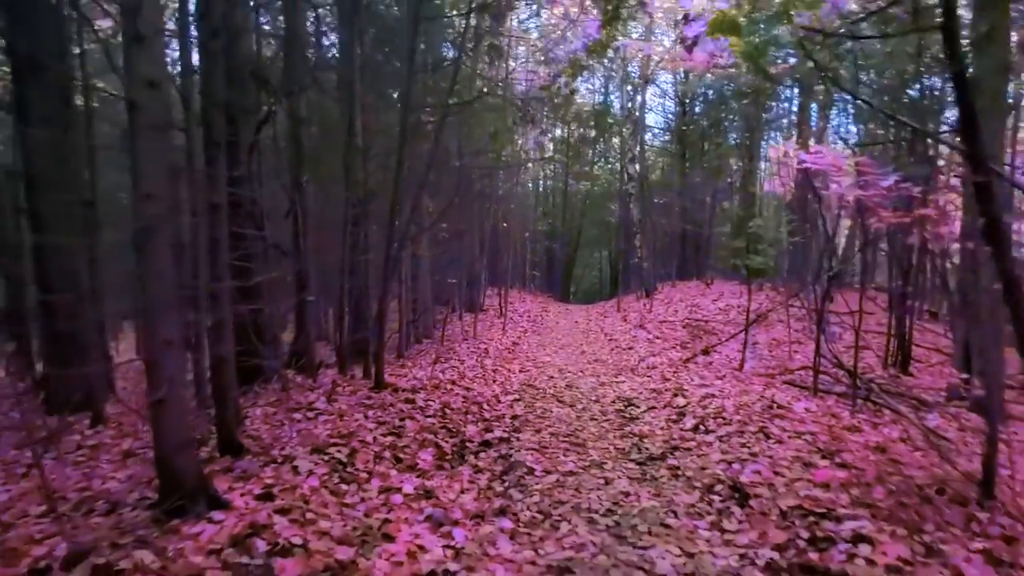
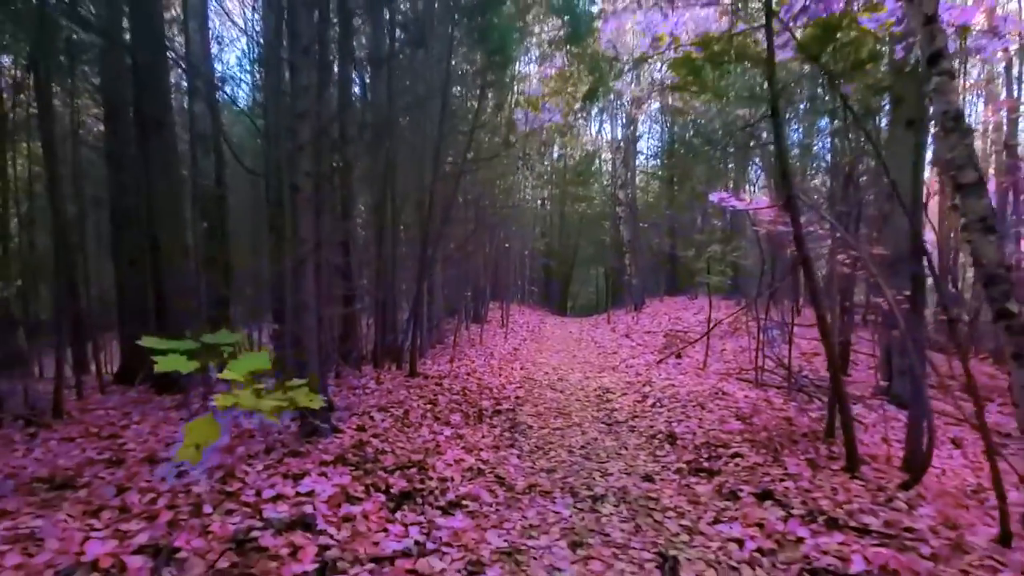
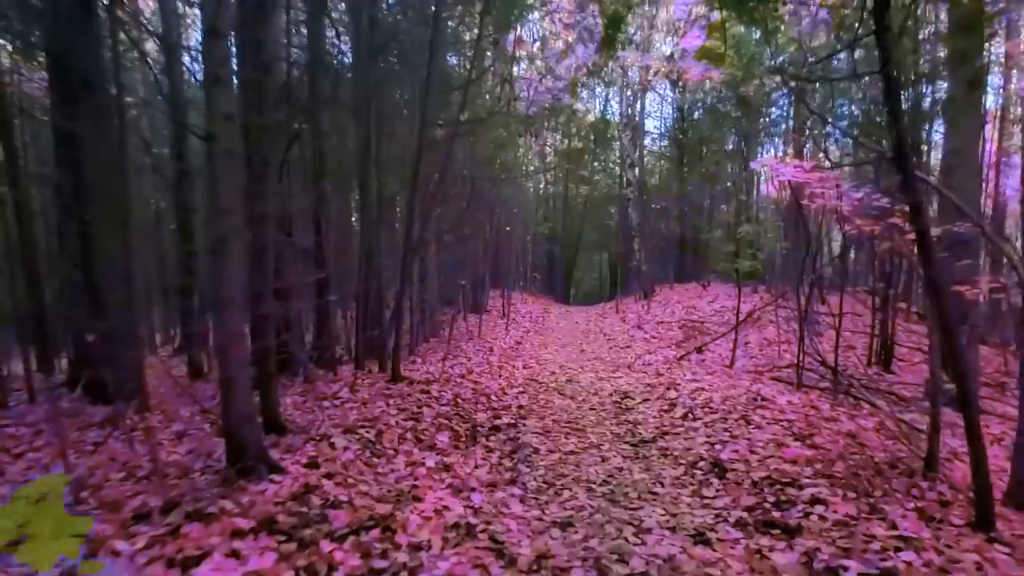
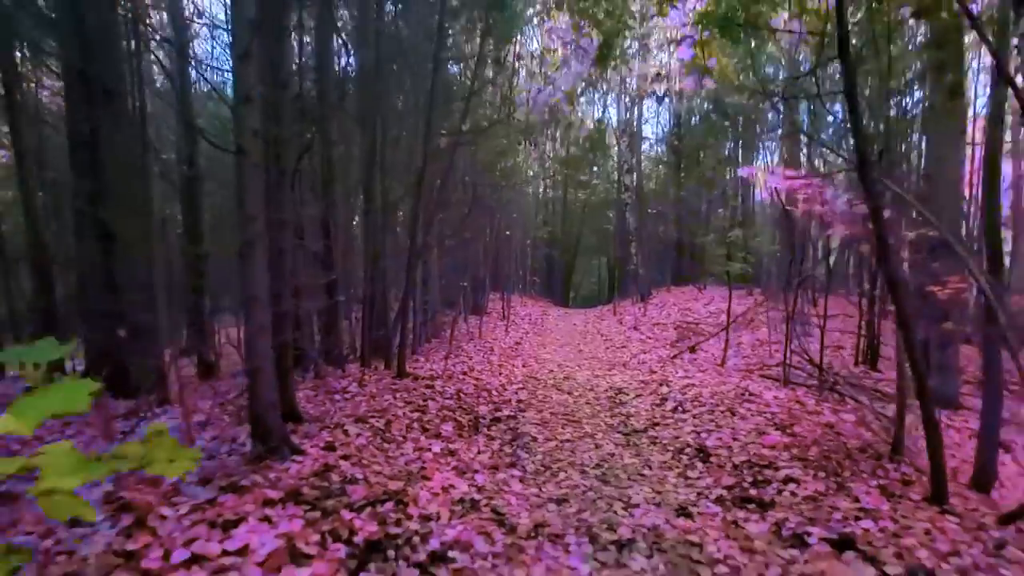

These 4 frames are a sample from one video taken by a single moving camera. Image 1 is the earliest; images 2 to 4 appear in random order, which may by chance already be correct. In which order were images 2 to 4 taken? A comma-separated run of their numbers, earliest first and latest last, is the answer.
3, 4, 2
